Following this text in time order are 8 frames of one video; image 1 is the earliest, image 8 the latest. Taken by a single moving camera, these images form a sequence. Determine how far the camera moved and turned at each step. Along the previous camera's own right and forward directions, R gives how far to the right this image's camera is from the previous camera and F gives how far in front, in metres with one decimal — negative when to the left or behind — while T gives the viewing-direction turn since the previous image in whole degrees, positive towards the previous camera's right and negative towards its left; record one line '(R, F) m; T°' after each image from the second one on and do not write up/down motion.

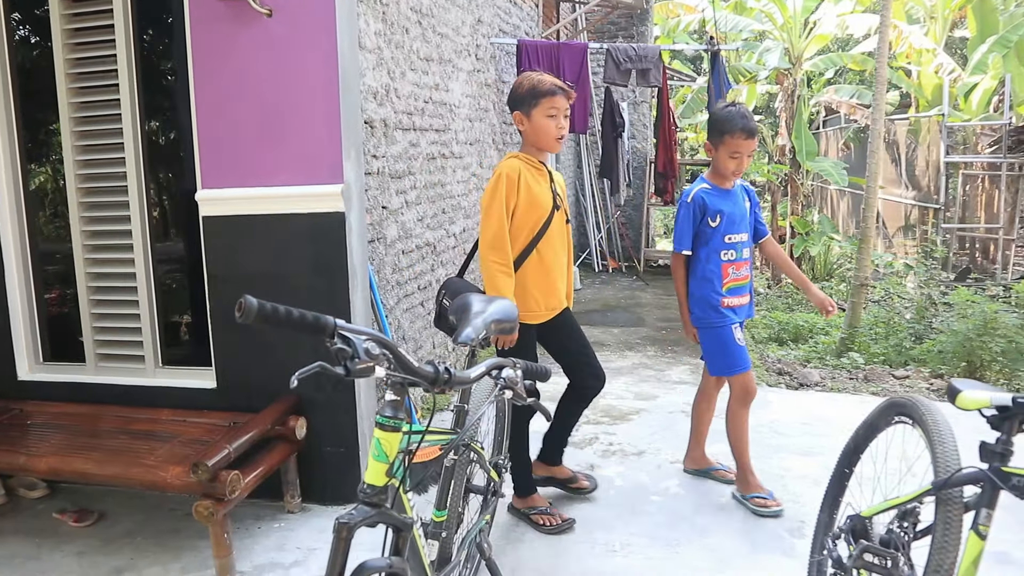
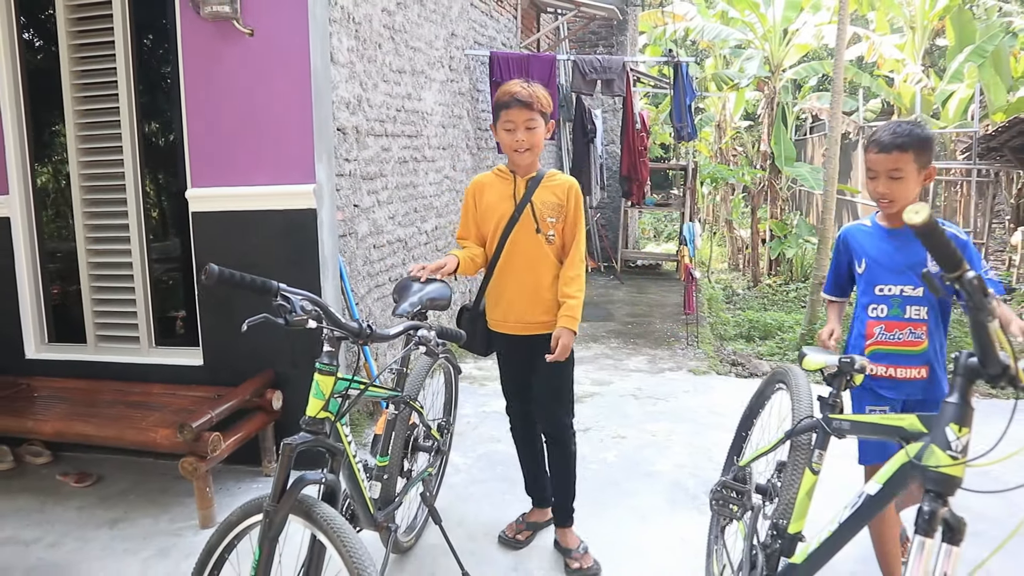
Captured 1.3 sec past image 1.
(+0.2, -0.4) m; 0°
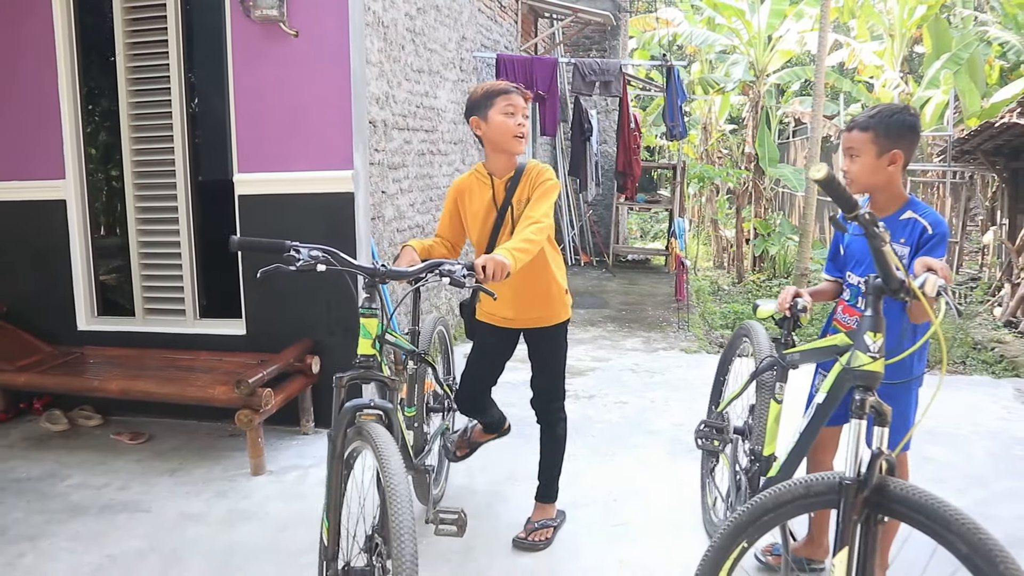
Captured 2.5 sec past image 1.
(-0.1, -0.4) m; +1°
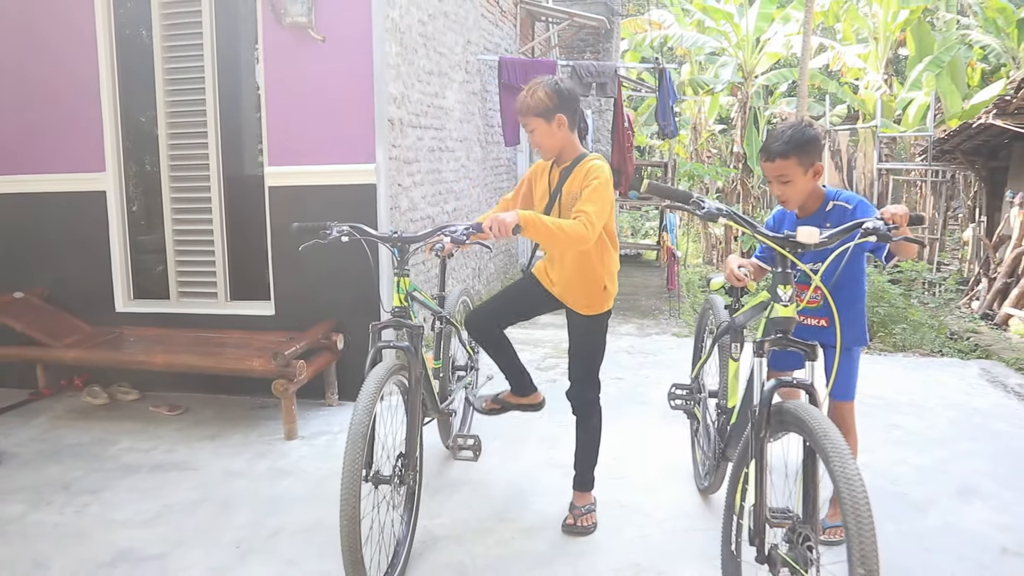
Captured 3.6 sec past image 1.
(-0.1, -0.3) m; +1°
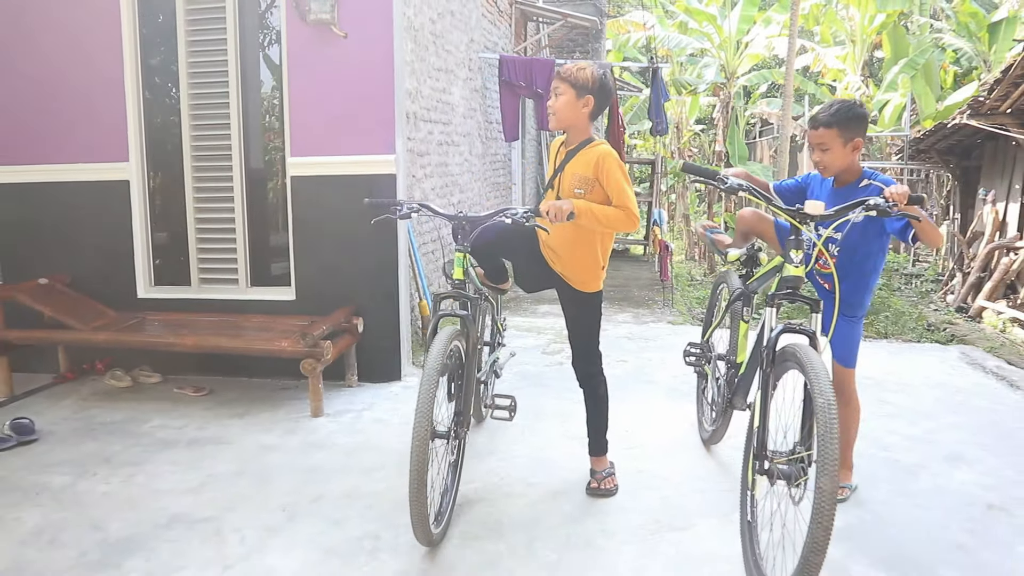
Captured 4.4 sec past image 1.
(-0.2, -0.2) m; +2°
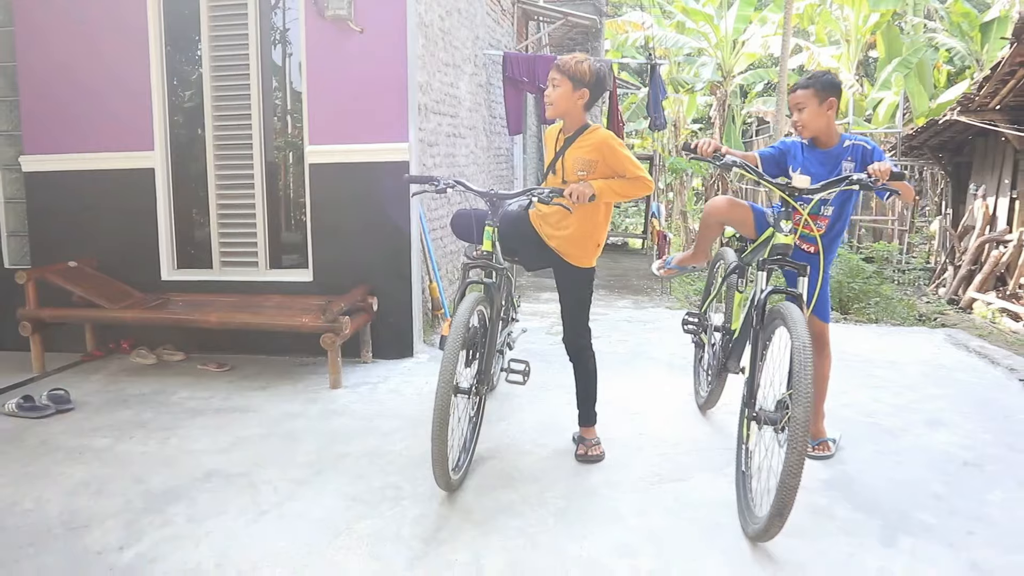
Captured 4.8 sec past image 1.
(0.0, -0.2) m; 0°
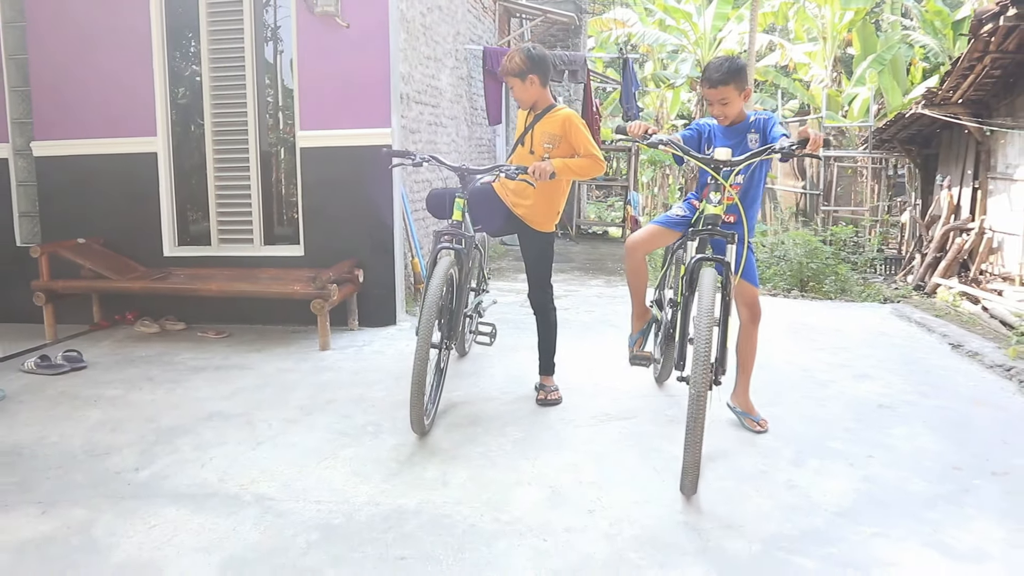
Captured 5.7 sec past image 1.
(+0.1, -0.4) m; +1°
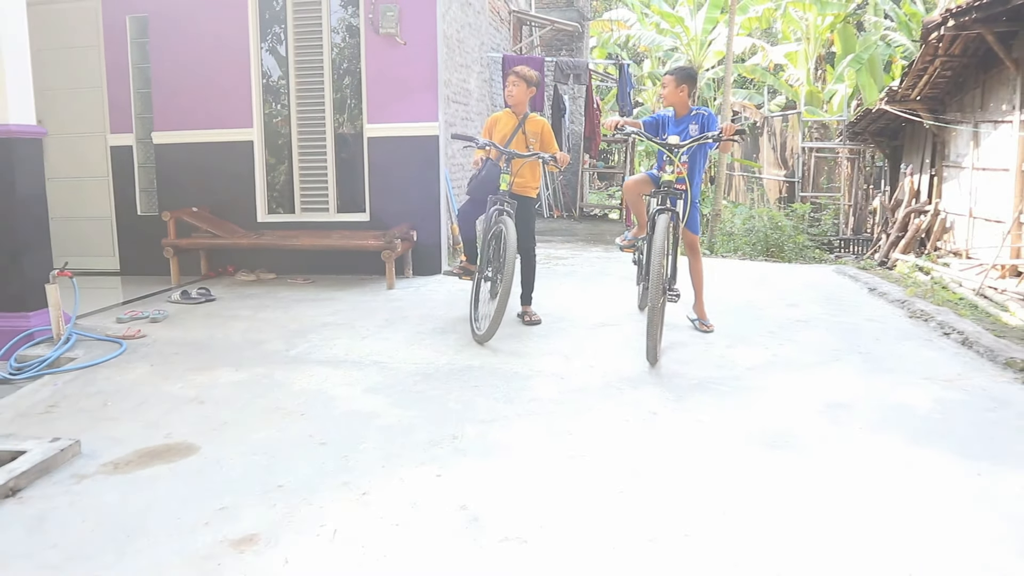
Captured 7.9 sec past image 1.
(-0.1, -1.4) m; 0°
